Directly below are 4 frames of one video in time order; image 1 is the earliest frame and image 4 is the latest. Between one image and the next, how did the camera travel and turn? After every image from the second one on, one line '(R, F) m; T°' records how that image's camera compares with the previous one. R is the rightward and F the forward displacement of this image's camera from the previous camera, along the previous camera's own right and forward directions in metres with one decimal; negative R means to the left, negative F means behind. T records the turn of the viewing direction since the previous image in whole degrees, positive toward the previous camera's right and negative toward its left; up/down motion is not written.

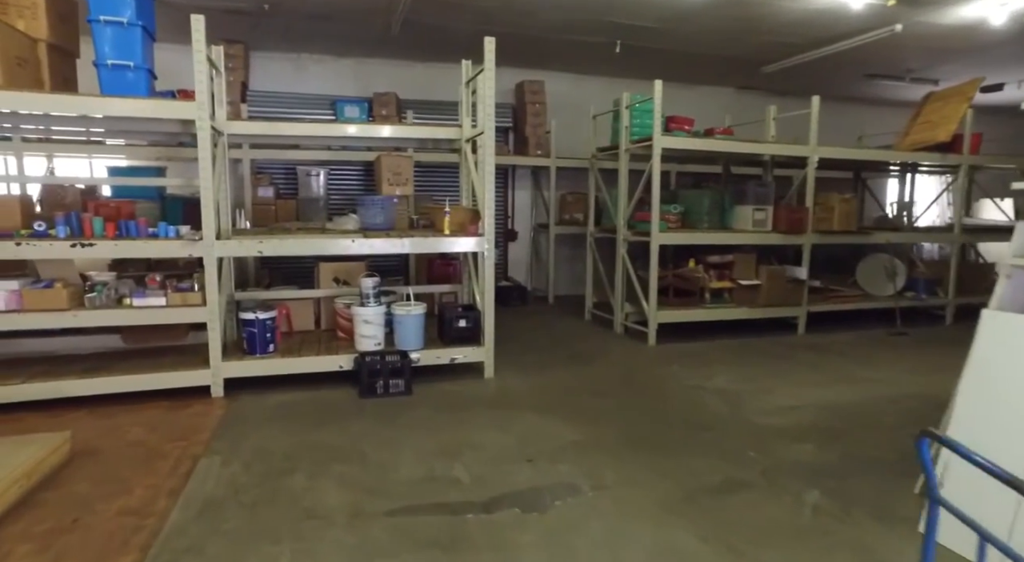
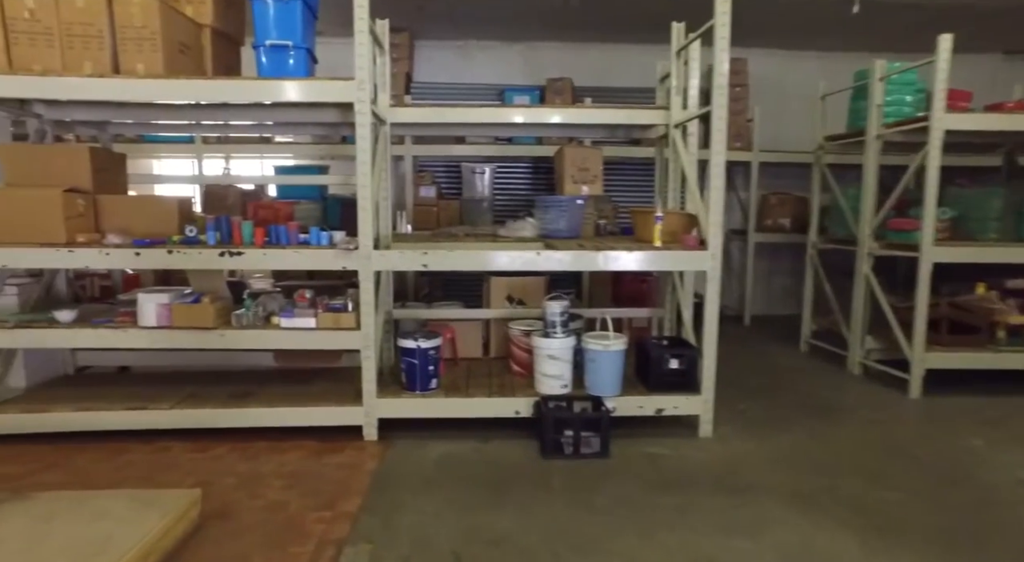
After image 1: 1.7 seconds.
(-0.4, +0.8) m; -14°
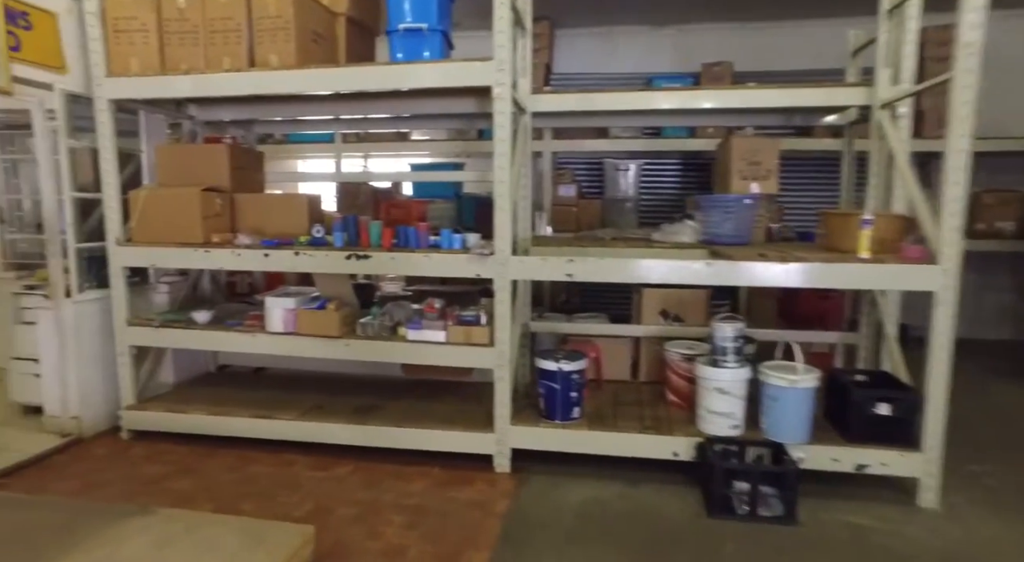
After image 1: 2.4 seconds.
(-0.1, +0.4) m; -12°
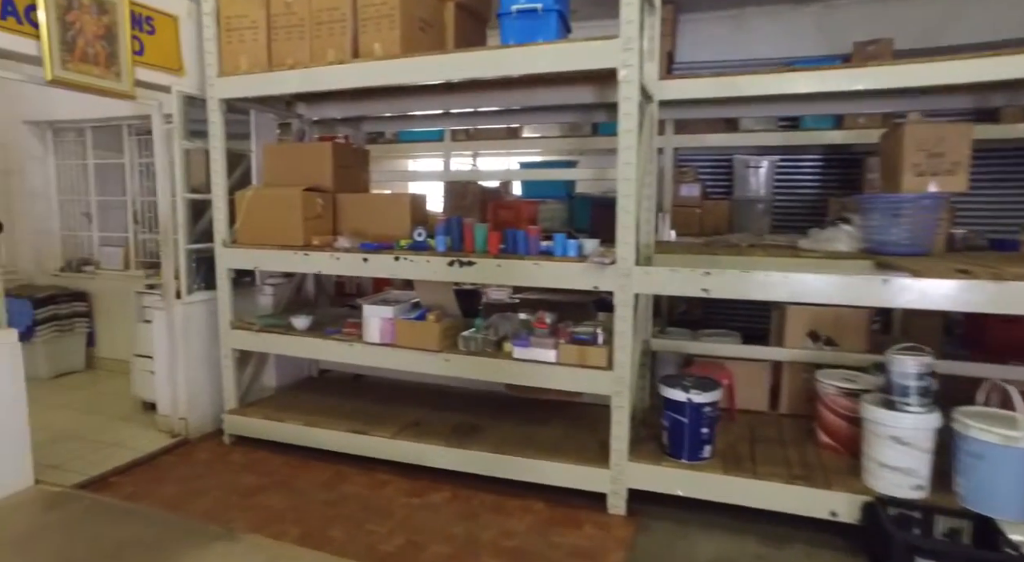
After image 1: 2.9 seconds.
(-0.1, +0.3) m; -10°
